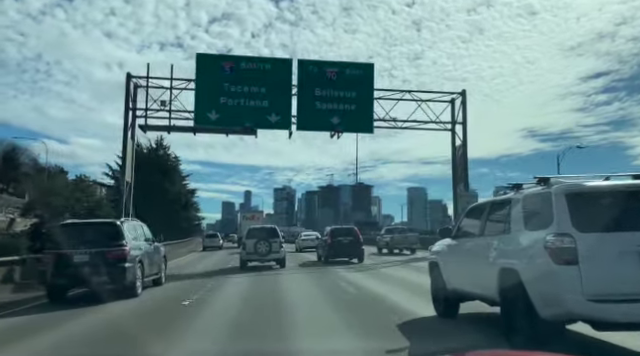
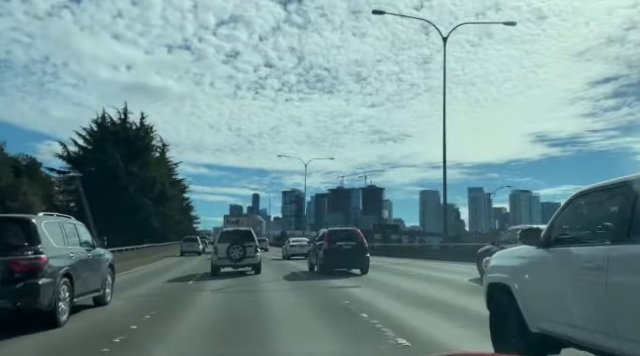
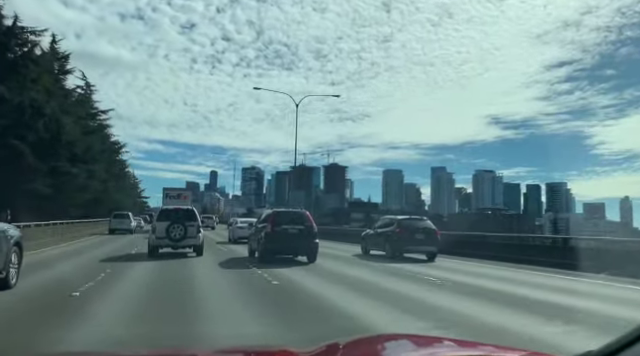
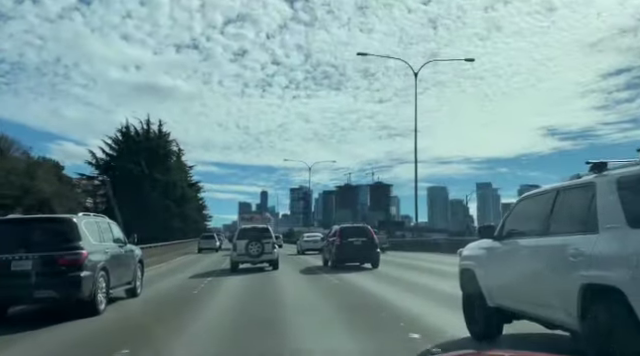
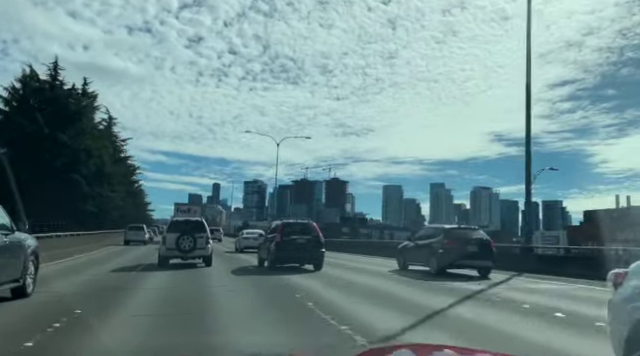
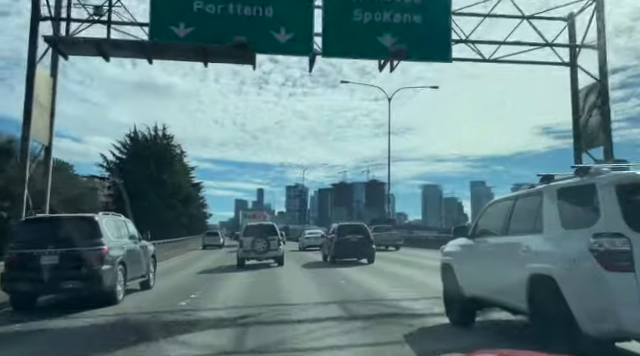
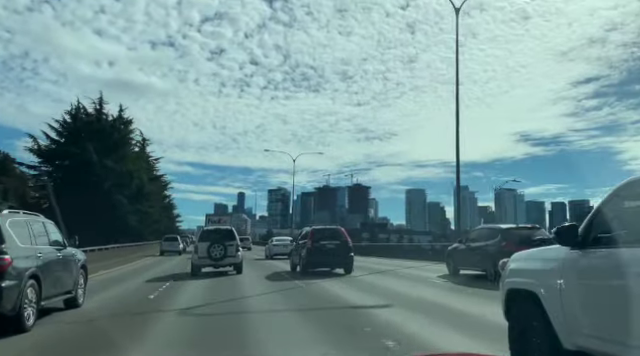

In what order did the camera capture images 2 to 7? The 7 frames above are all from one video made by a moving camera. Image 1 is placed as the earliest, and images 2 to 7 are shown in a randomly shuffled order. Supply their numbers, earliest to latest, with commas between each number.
6, 4, 2, 7, 5, 3
